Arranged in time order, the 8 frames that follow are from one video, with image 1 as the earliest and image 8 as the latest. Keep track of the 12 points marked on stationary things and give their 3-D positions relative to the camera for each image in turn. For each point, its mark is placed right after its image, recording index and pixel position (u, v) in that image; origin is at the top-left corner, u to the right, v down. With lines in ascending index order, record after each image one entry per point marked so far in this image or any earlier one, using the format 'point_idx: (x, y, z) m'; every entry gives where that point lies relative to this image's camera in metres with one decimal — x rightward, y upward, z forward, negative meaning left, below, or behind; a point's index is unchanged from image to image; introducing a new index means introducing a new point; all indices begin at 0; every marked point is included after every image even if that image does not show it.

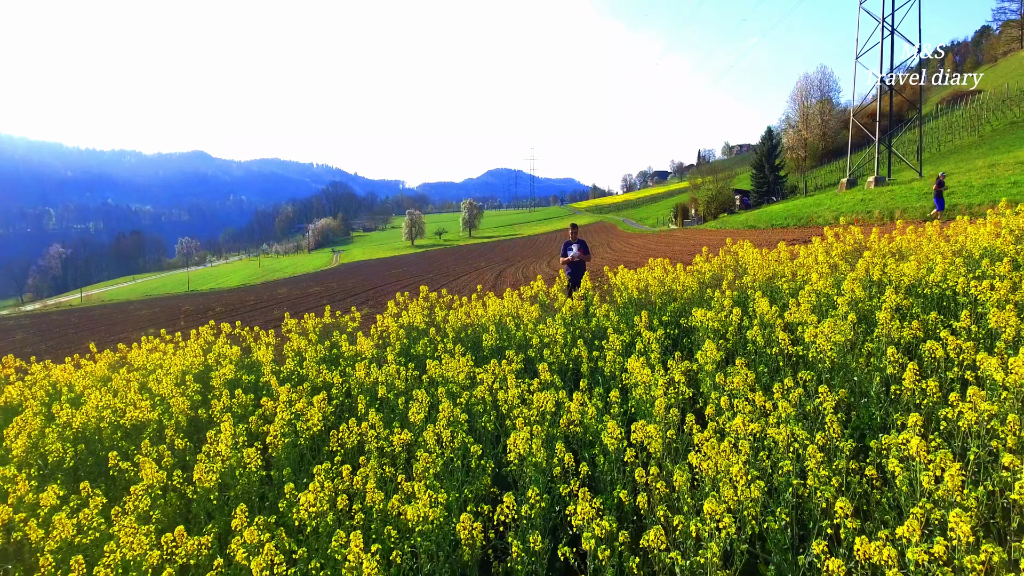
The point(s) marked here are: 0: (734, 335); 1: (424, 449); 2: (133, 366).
0: (+1.9, -0.4, +5.0) m
1: (-0.6, -1.1, +4.1) m
2: (-4.7, -0.9, +7.2) m
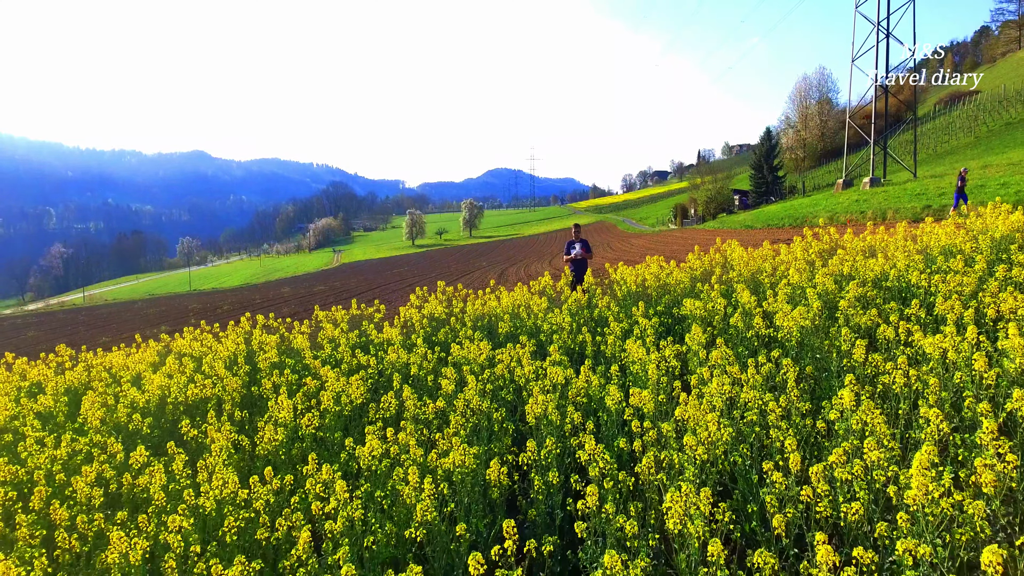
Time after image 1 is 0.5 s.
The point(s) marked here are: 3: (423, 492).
0: (+2.0, -0.3, +5.8) m
1: (-0.5, -1.0, +4.9) m
2: (-4.6, -0.9, +8.0) m
3: (-0.5, -1.2, +3.4) m
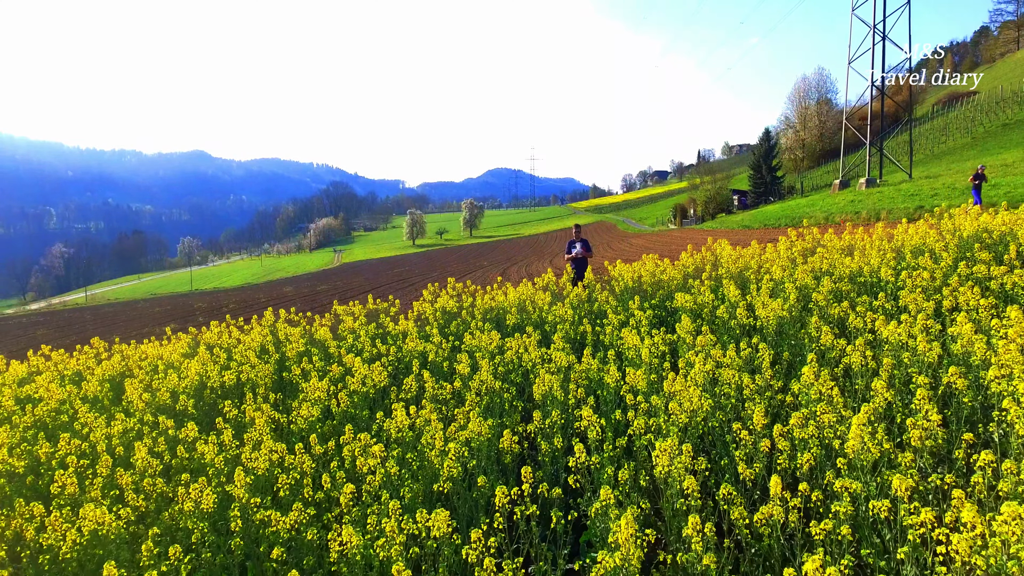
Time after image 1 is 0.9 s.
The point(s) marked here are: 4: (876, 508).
0: (+2.1, -0.3, +6.4) m
1: (-0.4, -1.0, +5.5) m
2: (-4.5, -0.8, +8.6) m
3: (-0.5, -1.1, +4.0) m
4: (+1.7, -1.0, +2.8) m
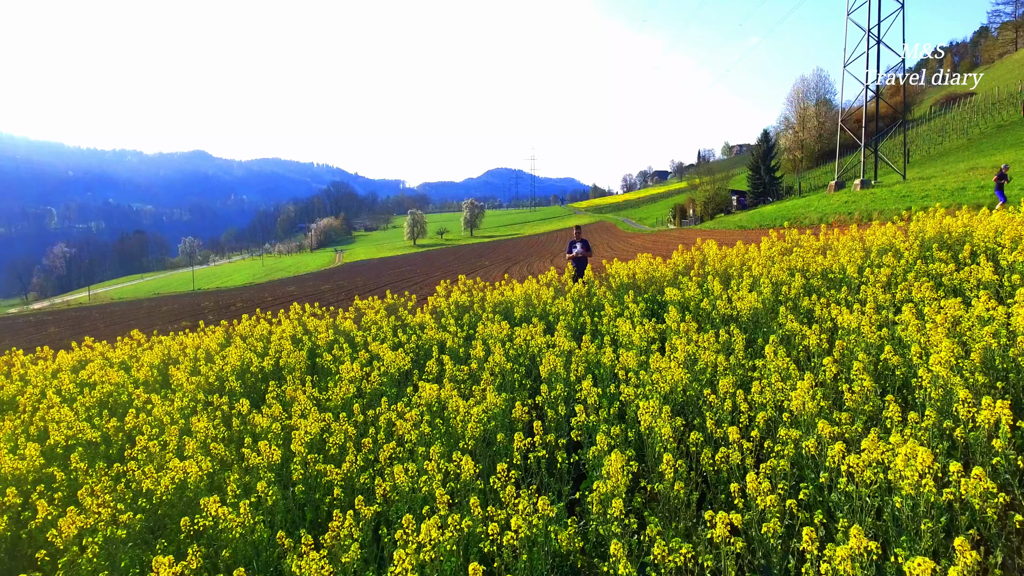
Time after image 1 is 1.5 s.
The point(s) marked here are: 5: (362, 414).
0: (+2.2, -0.2, +7.2) m
1: (-0.3, -0.9, +6.3) m
2: (-4.4, -0.7, +9.5) m
3: (-0.4, -1.1, +4.8) m
4: (+1.8, -0.9, +3.6) m
5: (-1.5, -1.2, +5.6) m
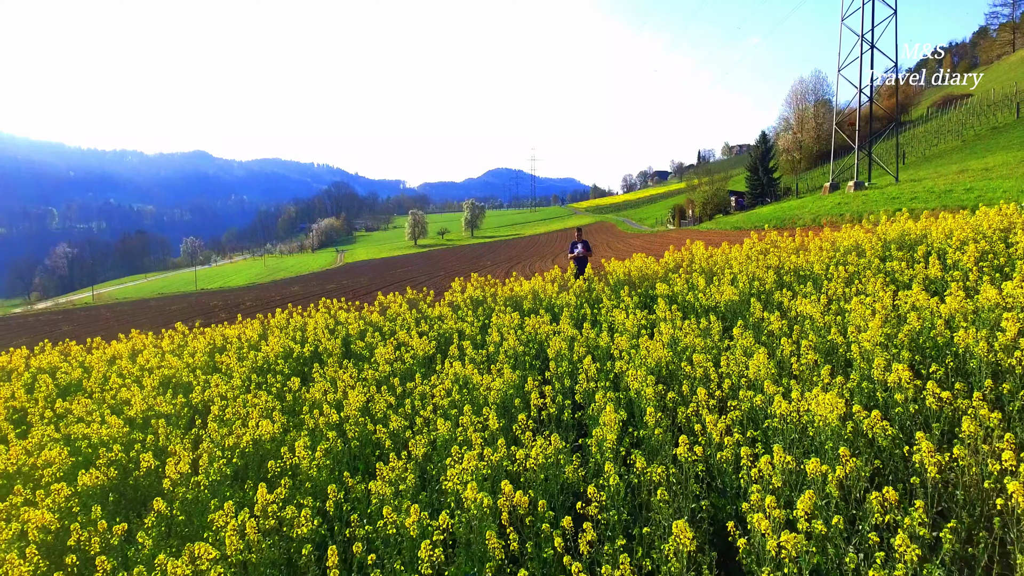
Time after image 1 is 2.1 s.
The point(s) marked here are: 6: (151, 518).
0: (+2.4, -0.1, +8.3) m
1: (-0.2, -0.8, +7.4) m
2: (-4.2, -0.7, +10.5) m
3: (-0.2, -1.0, +5.9) m
4: (+2.0, -0.9, +4.7) m
5: (-1.3, -1.2, +6.7) m
6: (-2.8, -1.8, +4.6) m
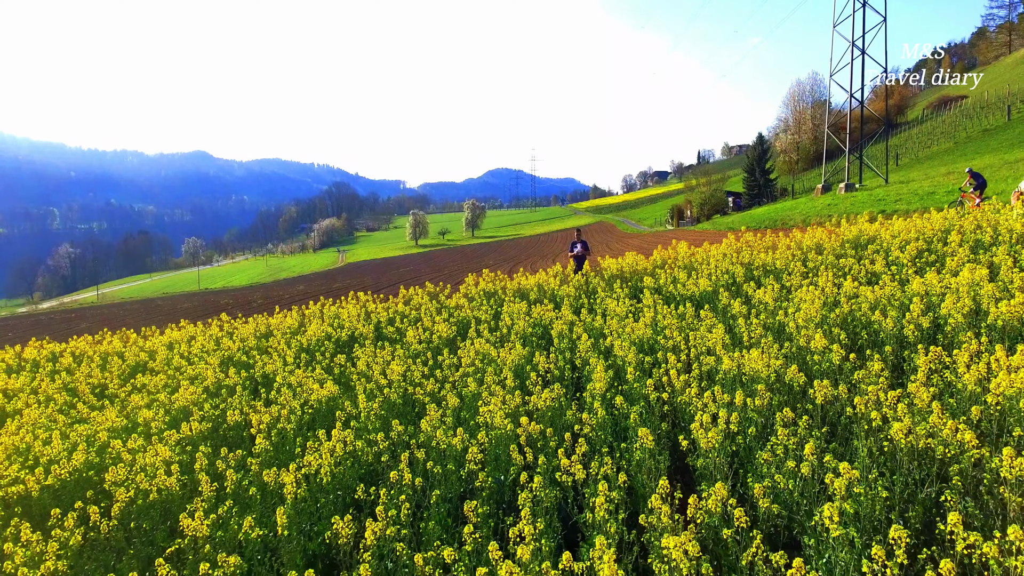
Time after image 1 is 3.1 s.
0: (+2.5, 0.0, +9.7) m
1: (0.0, -0.7, +8.9) m
2: (-4.1, -0.6, +12.0) m
3: (-0.1, -0.9, +7.3) m
4: (+2.1, -0.7, +6.1) m
5: (-1.2, -1.0, +8.1) m
6: (-2.7, -1.6, +6.1) m
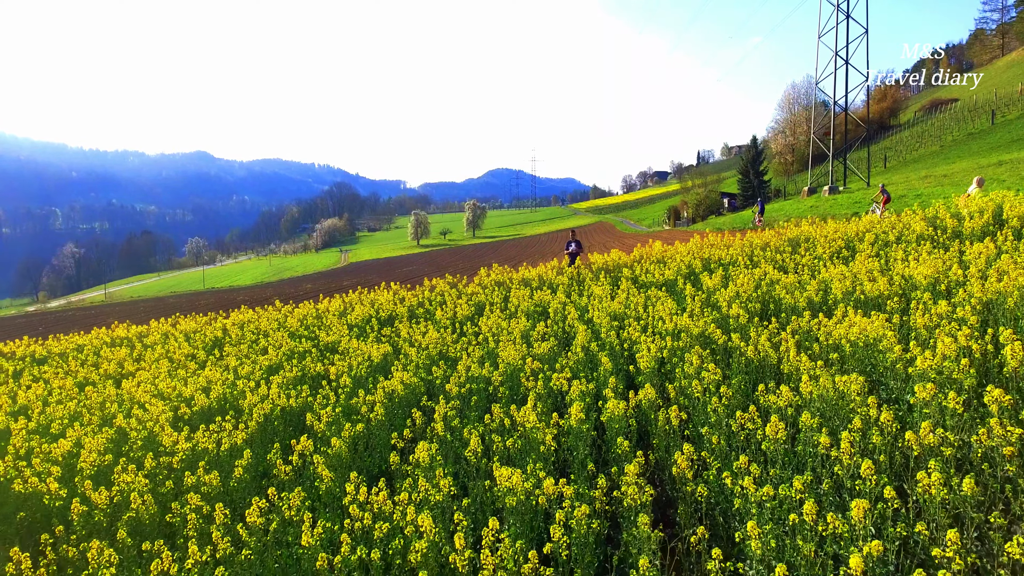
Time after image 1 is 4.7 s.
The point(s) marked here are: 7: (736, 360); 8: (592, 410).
0: (+2.6, +0.2, +12.3) m
1: (+0.1, -0.5, +11.4) m
2: (-4.0, -0.3, +14.6) m
3: (0.0, -0.6, +9.9) m
4: (+2.2, -0.5, +8.7) m
5: (-1.0, -0.8, +10.7) m
6: (-2.6, -1.4, +8.6) m
7: (+2.5, -0.8, +6.7) m
8: (+0.8, -1.3, +6.1) m
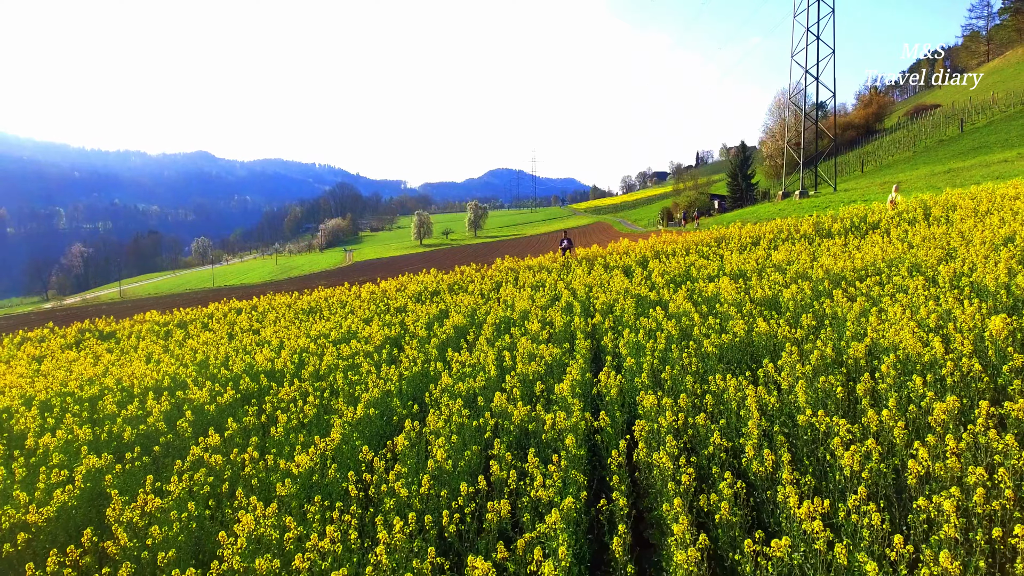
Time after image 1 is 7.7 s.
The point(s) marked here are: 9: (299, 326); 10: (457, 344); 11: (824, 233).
0: (+2.9, +0.7, +17.7) m
1: (+0.3, 0.0, +16.8) m
2: (-3.7, +0.2, +20.0) m
3: (+0.3, -0.1, +15.3) m
4: (+2.5, 0.0, +14.1) m
5: (-0.8, -0.3, +16.1) m
6: (-2.3, -0.9, +14.0) m
7: (+2.8, -0.3, +12.1) m
8: (+1.1, -0.8, +11.5) m
9: (-5.8, -1.1, +16.1) m
10: (-1.1, -1.2, +11.7) m
11: (+9.3, +1.7, +17.5) m
